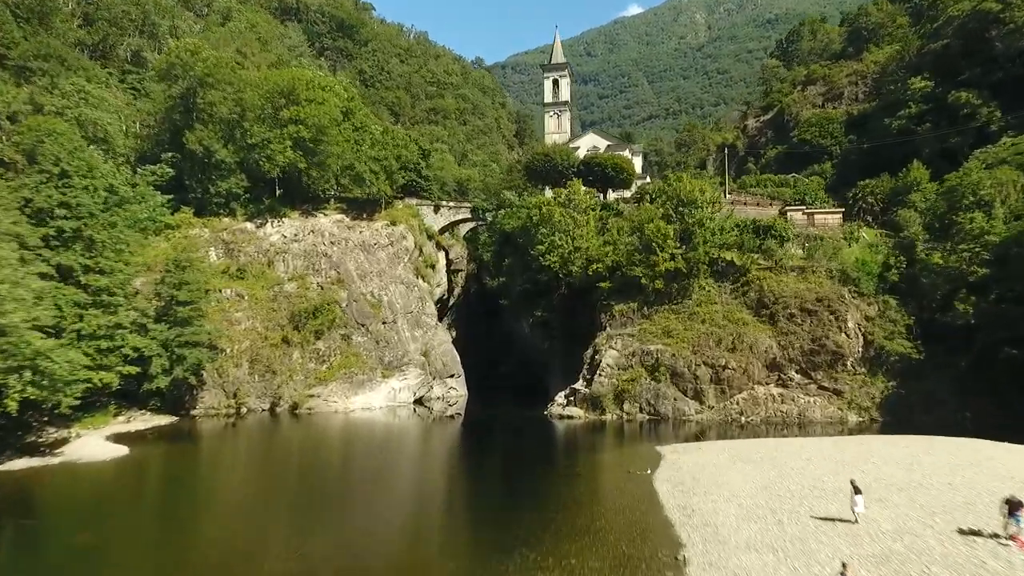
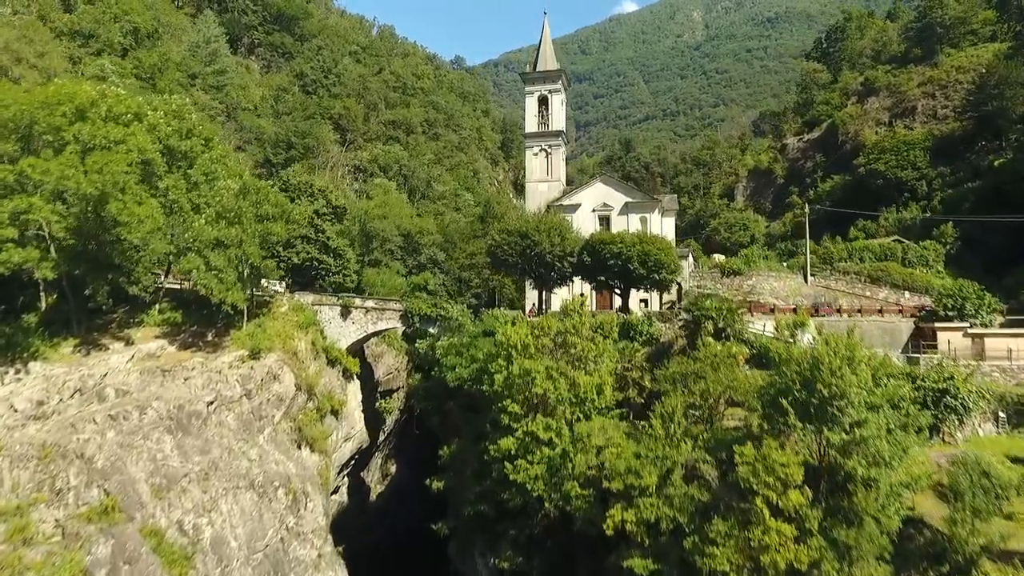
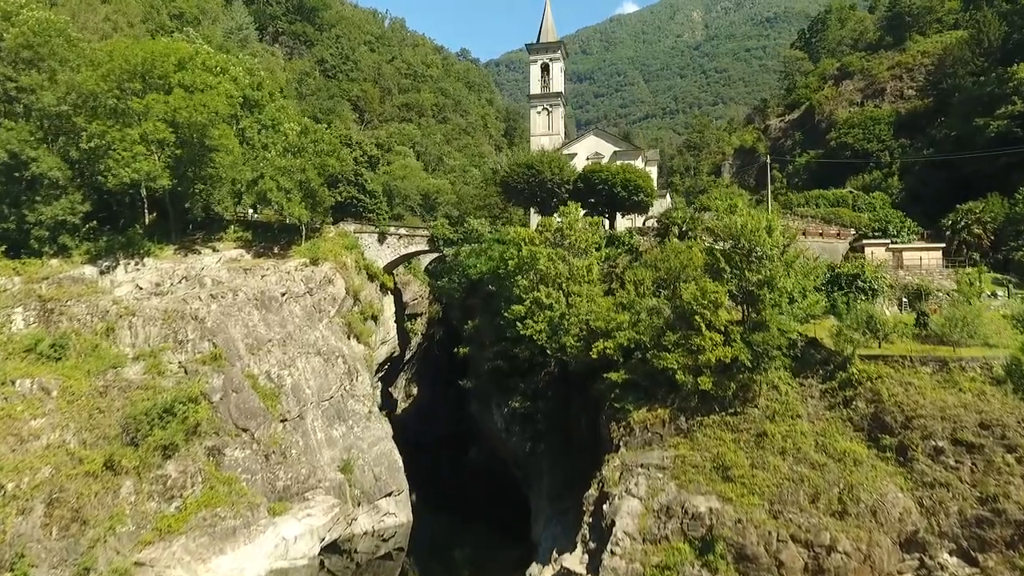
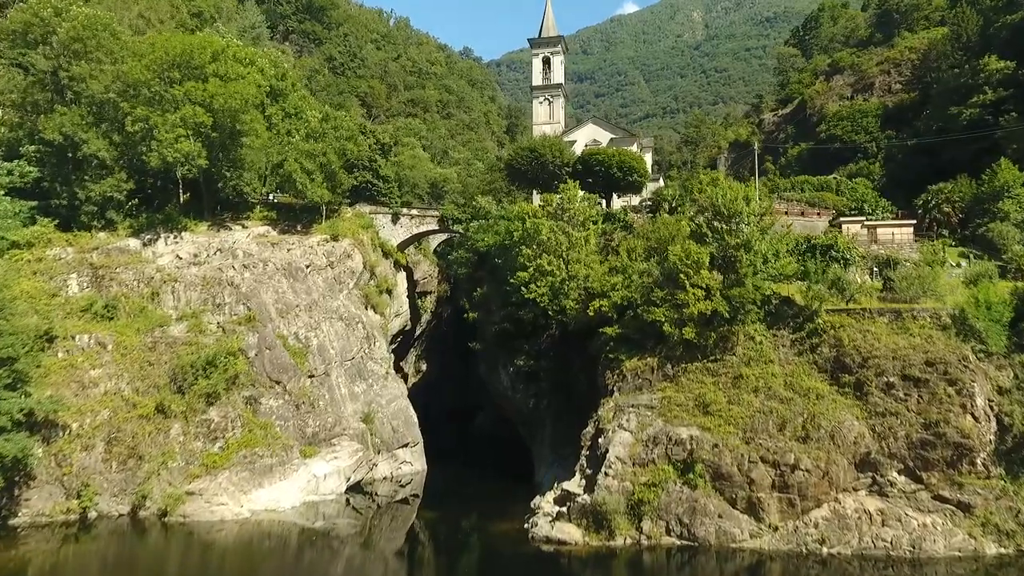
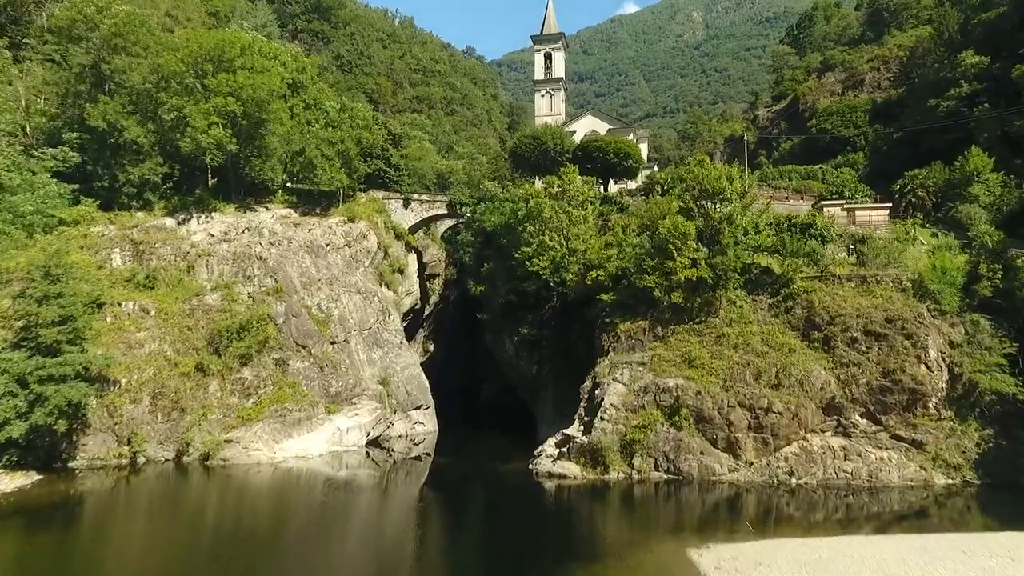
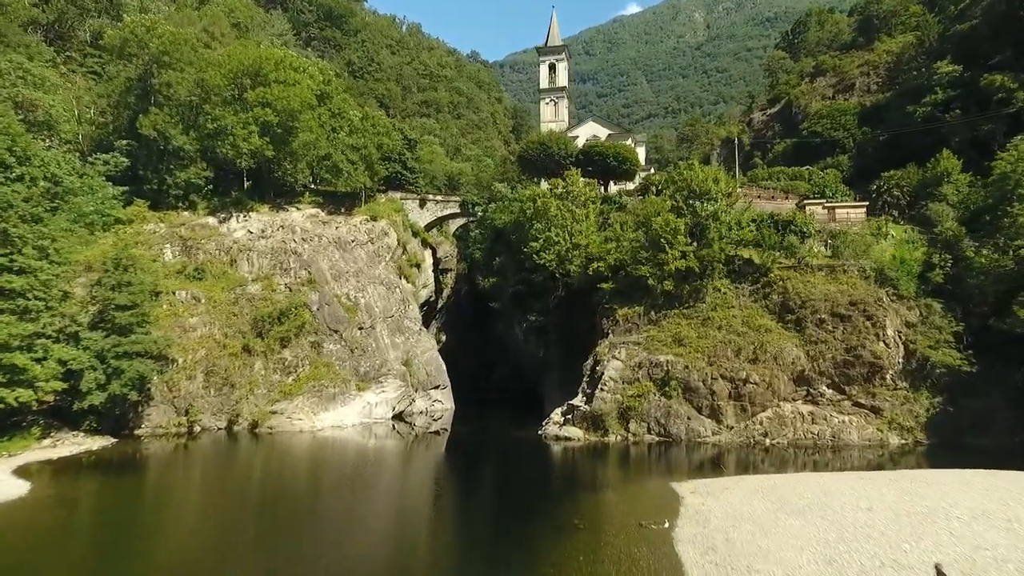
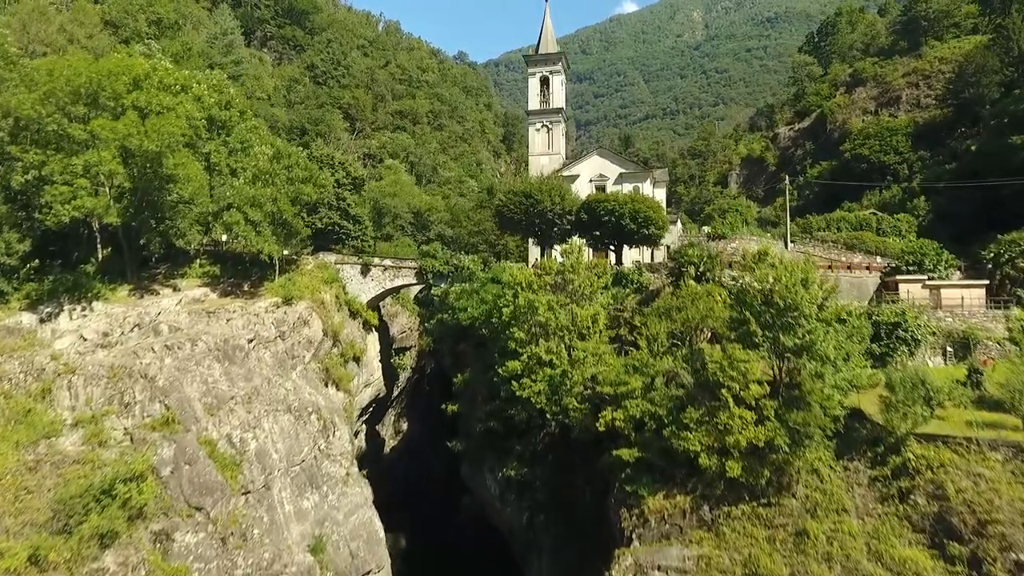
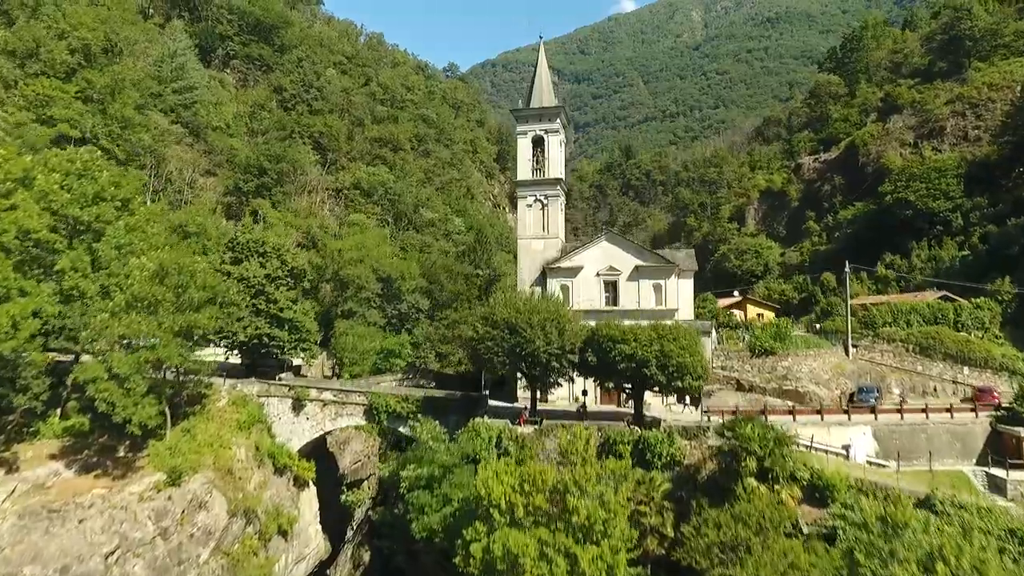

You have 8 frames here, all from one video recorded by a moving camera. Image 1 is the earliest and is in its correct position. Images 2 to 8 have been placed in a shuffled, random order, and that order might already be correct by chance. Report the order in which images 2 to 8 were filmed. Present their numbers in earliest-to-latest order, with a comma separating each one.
6, 5, 4, 3, 7, 2, 8
